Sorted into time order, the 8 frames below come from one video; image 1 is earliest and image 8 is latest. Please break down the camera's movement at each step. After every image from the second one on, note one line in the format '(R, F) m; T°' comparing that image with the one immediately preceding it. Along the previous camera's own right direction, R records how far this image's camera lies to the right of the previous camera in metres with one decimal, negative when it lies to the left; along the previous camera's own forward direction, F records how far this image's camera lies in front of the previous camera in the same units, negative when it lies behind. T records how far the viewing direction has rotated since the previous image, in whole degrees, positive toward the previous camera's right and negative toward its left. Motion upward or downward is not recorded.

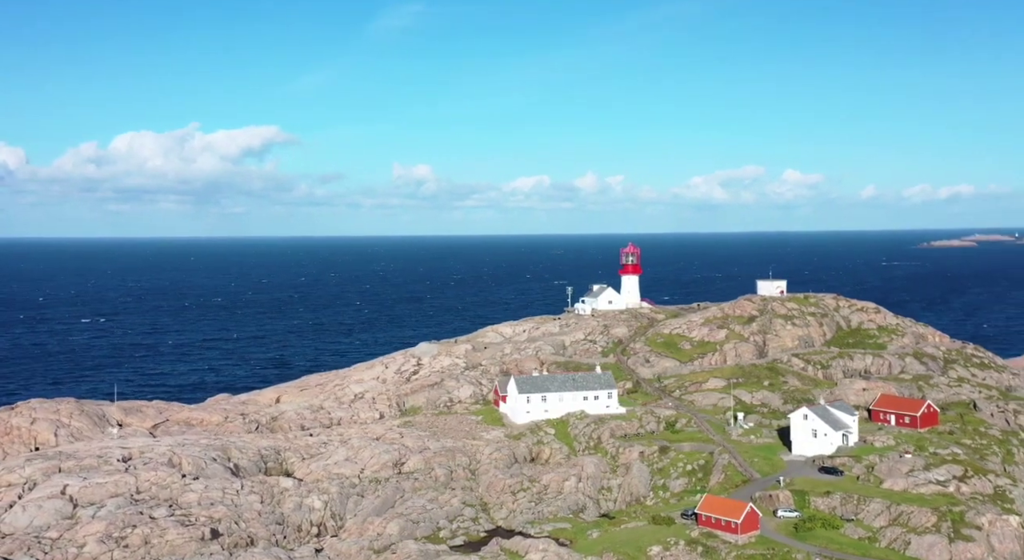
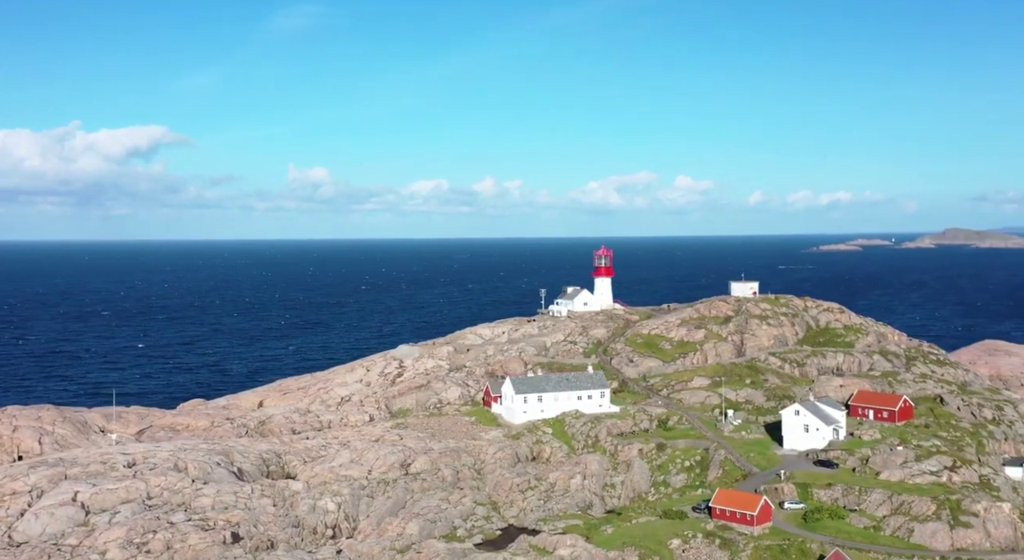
(-4.4, -0.3) m; +4°
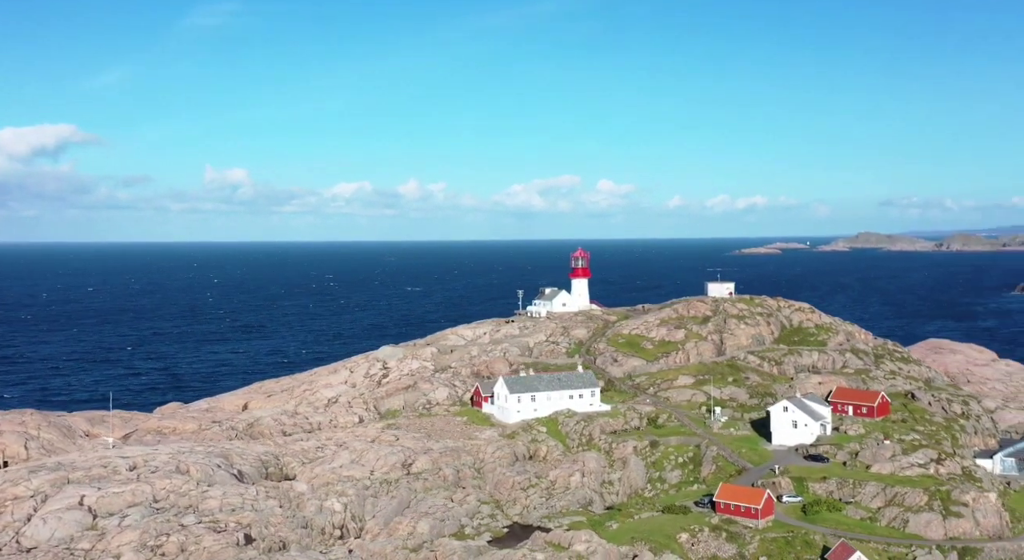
(-3.1, -0.4) m; +3°
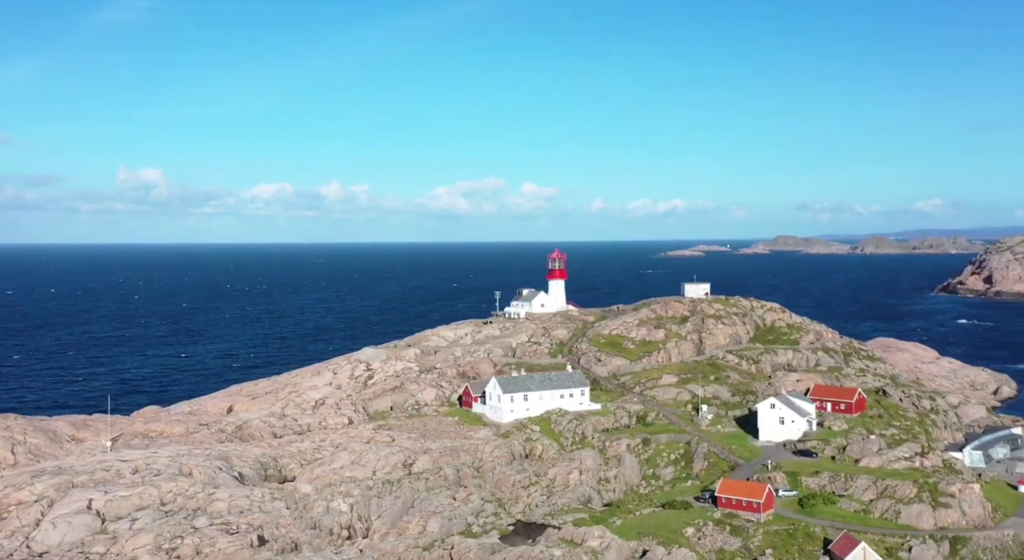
(-3.1, -0.5) m; +3°
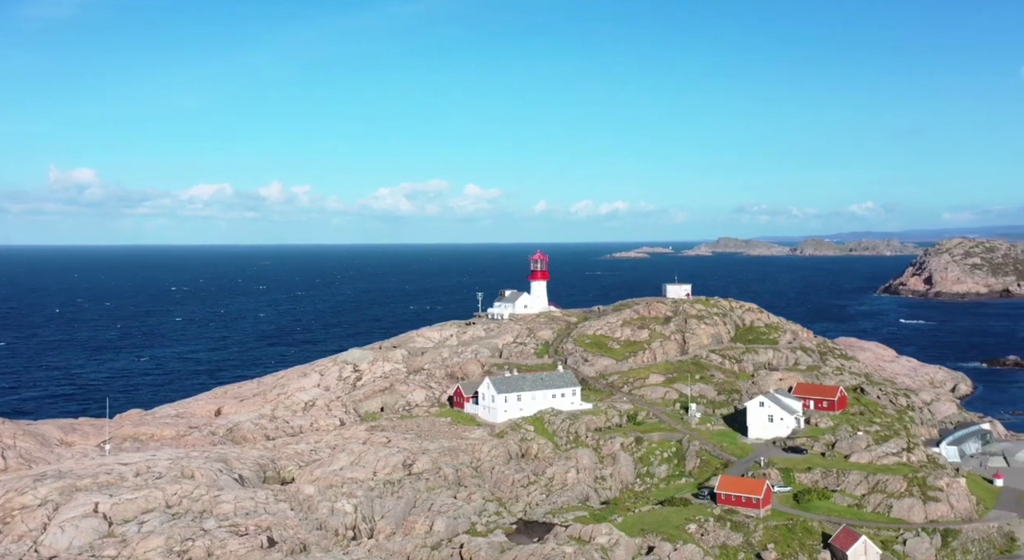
(-2.3, -0.4) m; +2°
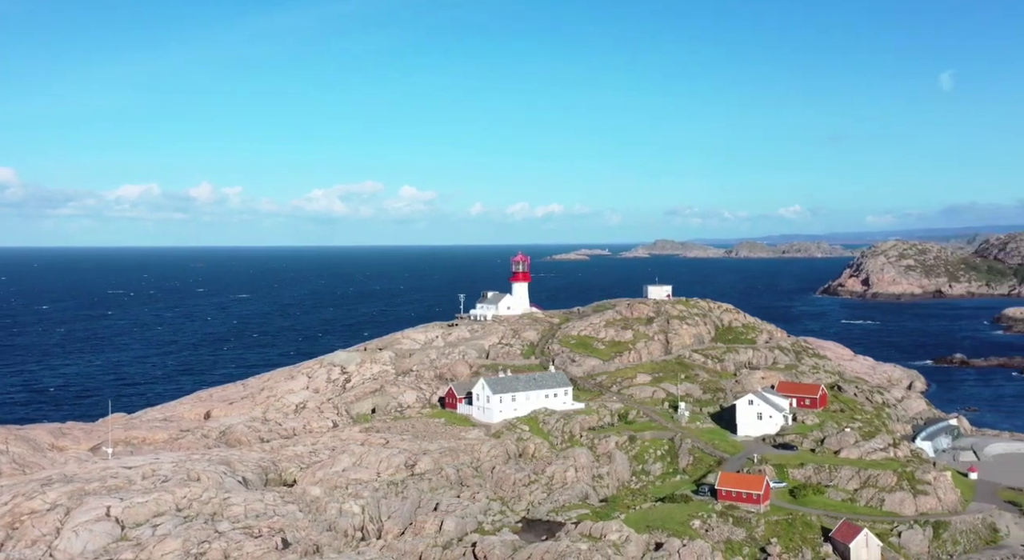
(-2.6, -0.6) m; +3°
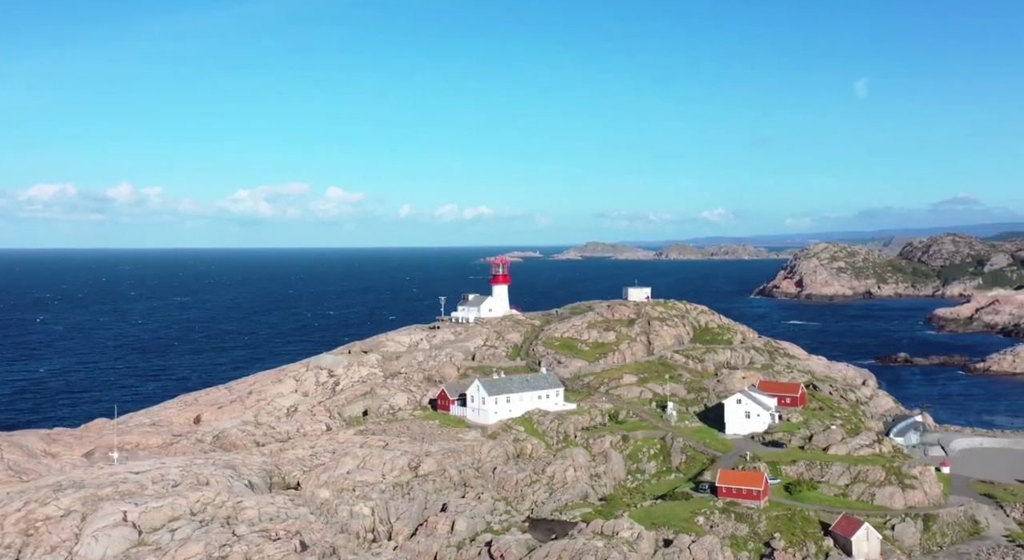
(-3.0, -0.8) m; +3°
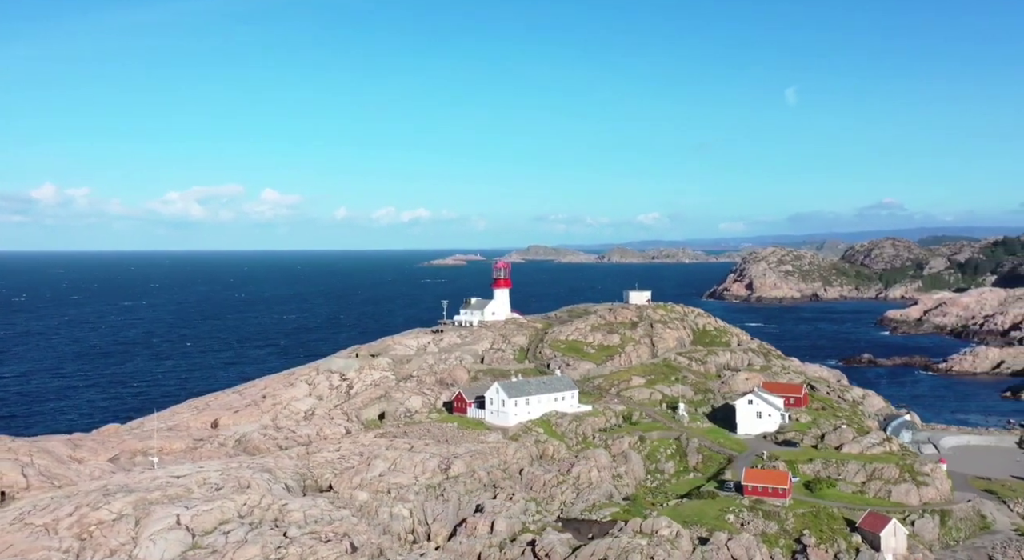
(-3.8, -1.1) m; +2°
